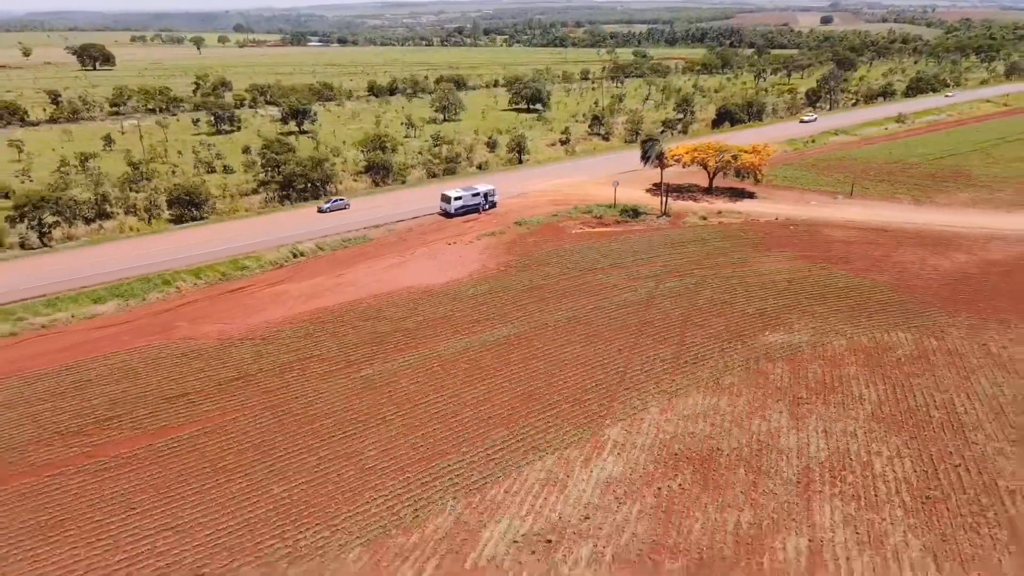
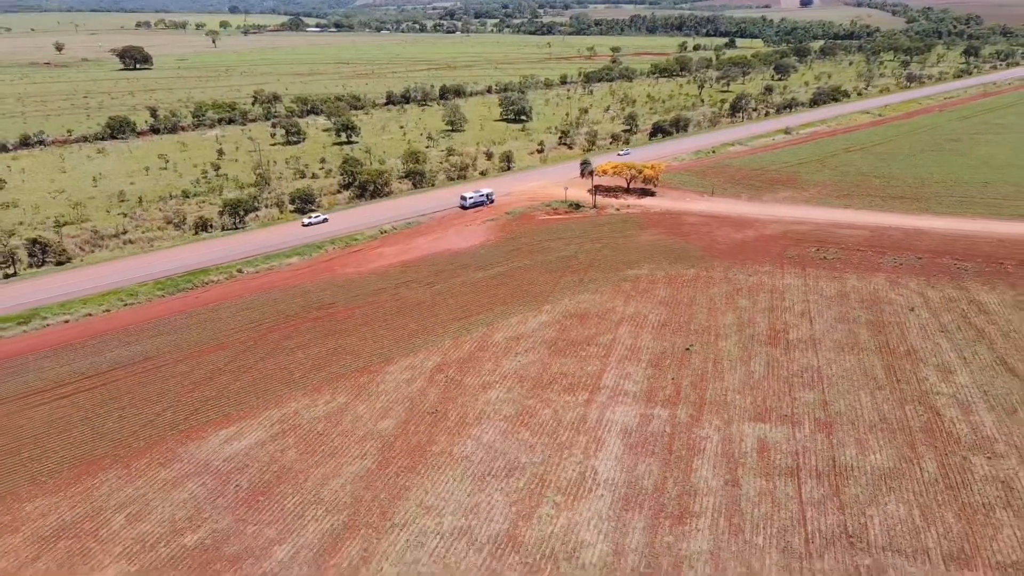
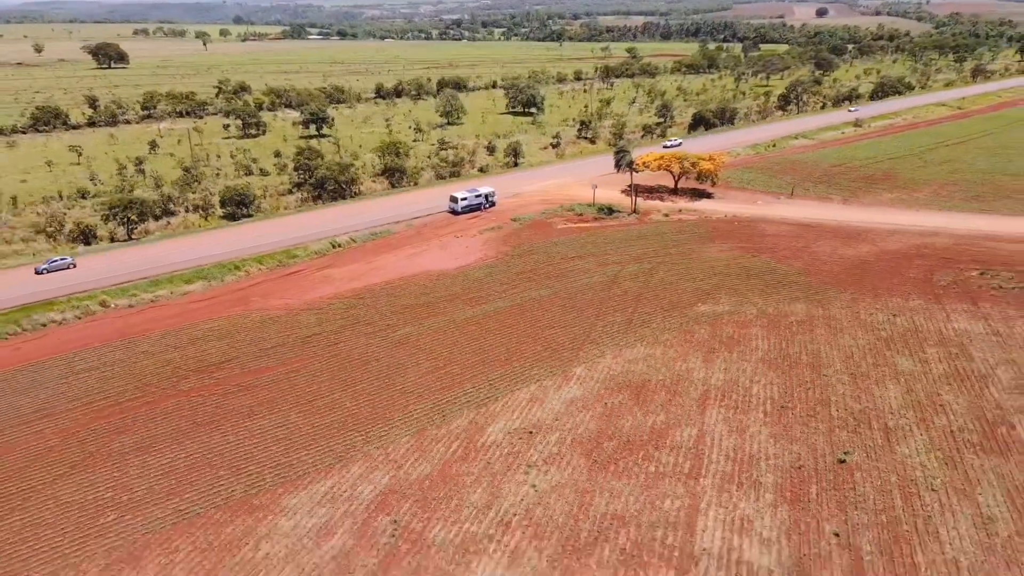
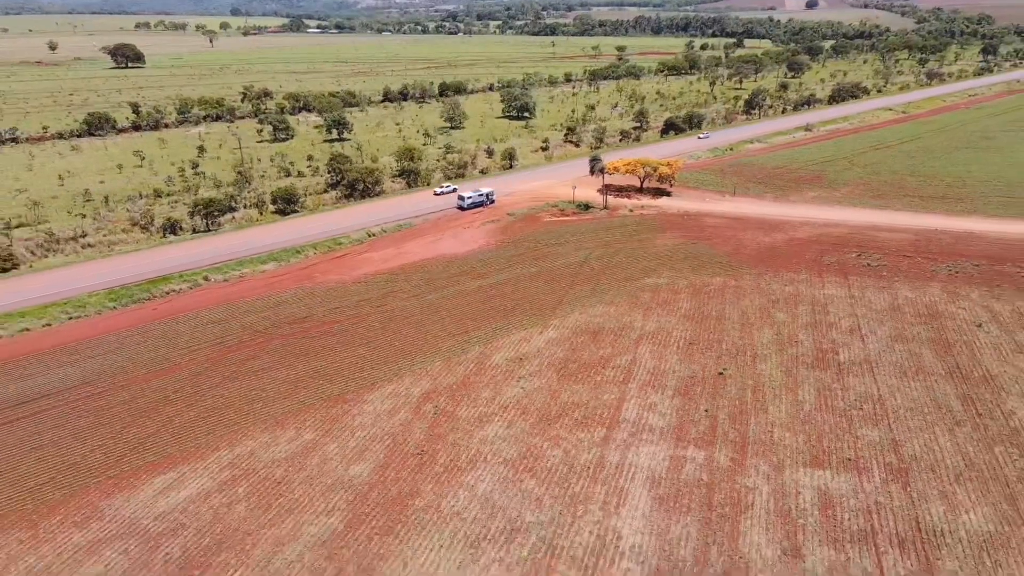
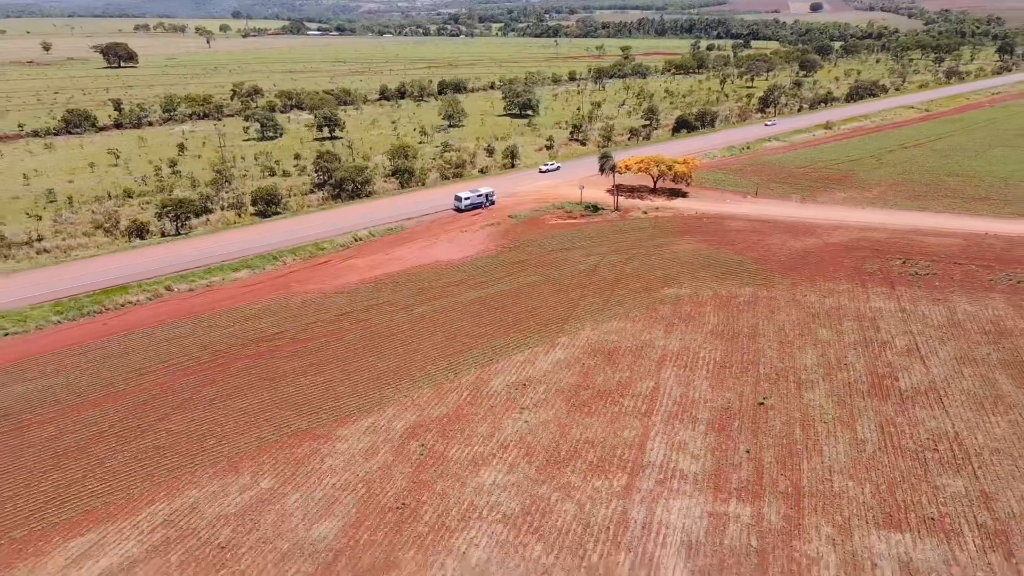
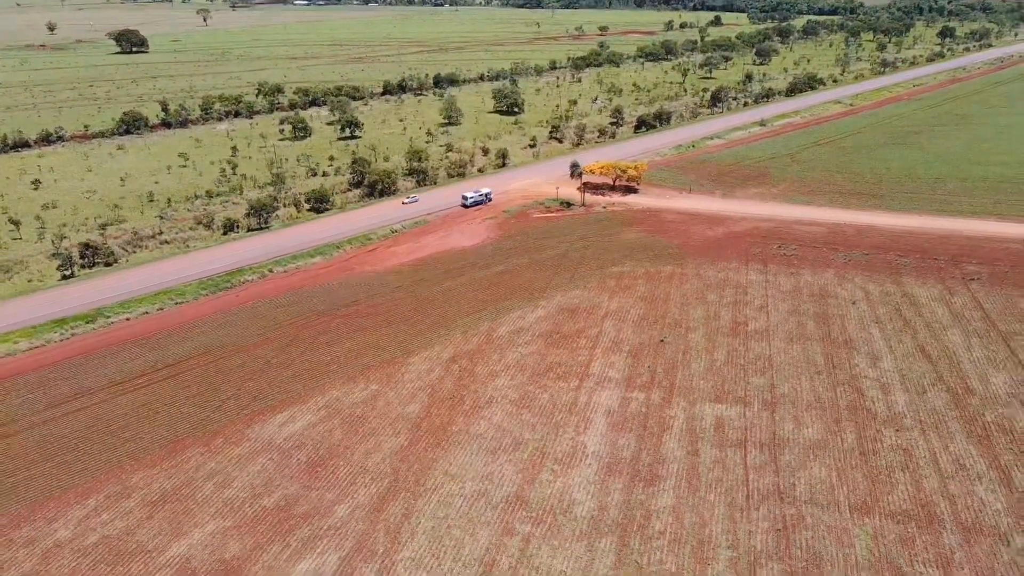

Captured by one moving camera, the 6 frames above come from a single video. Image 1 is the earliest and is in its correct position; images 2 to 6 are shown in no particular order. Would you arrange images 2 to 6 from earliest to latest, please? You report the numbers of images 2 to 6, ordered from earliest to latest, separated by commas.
3, 5, 4, 2, 6
